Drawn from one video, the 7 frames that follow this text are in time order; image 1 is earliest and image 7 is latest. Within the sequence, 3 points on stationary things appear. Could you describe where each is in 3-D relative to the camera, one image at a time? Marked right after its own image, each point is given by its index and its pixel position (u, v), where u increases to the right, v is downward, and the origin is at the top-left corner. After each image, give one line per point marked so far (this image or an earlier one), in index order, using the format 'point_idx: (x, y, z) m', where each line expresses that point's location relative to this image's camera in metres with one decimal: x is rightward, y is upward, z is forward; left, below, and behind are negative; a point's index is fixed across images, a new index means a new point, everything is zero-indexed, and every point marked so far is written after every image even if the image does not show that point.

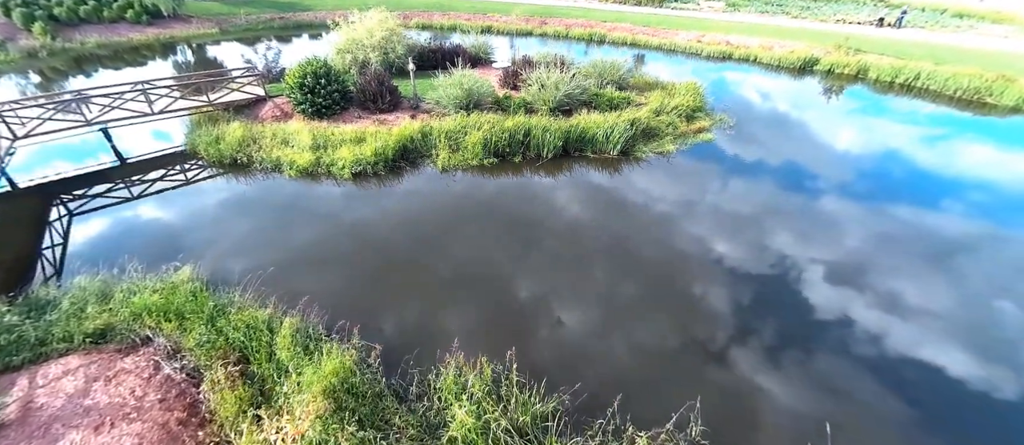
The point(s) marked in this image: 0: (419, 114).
0: (-3.0, +3.4, +12.5) m
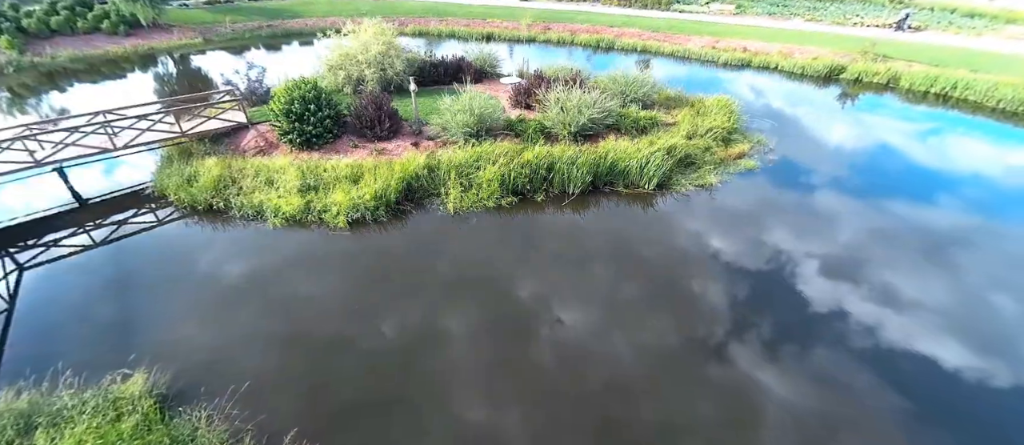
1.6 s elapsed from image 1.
0: (-2.5, +2.3, +11.0) m
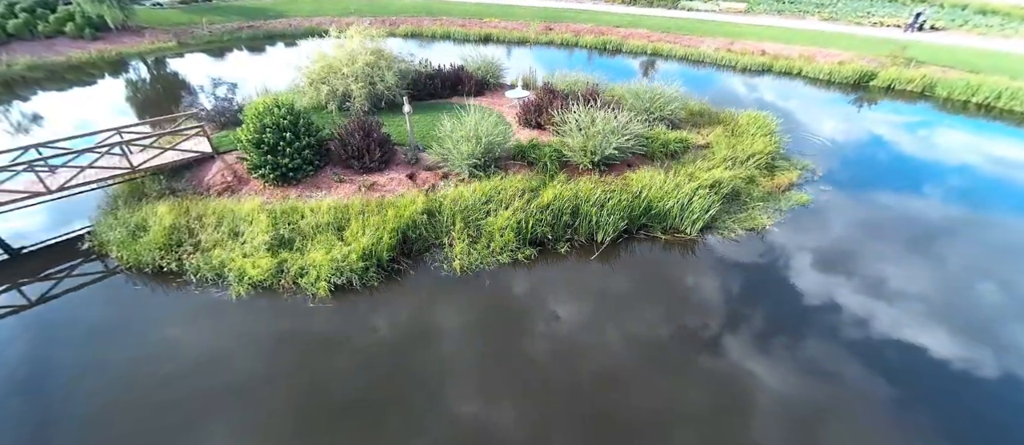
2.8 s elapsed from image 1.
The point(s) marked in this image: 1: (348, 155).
0: (-2.2, +1.2, +9.4) m
1: (-3.9, +1.6, +9.2) m
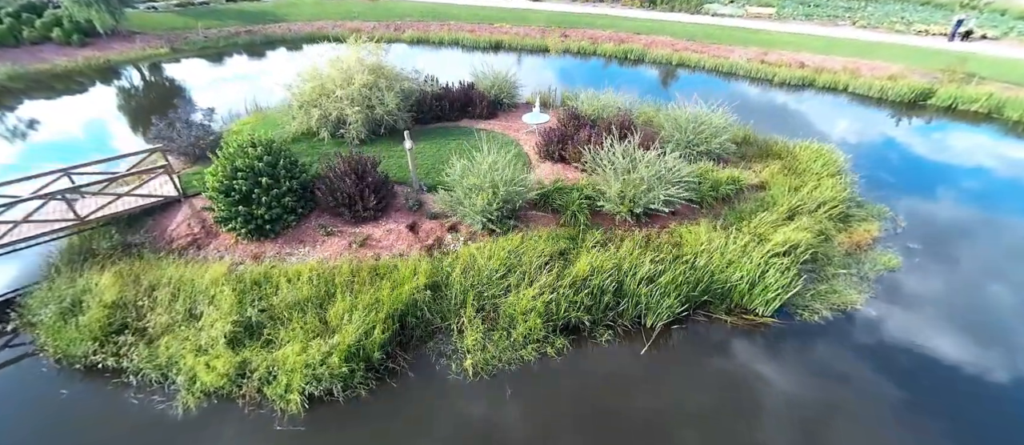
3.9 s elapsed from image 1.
0: (-1.8, 0.0, +7.9) m
1: (-3.5, +0.4, +7.7) m
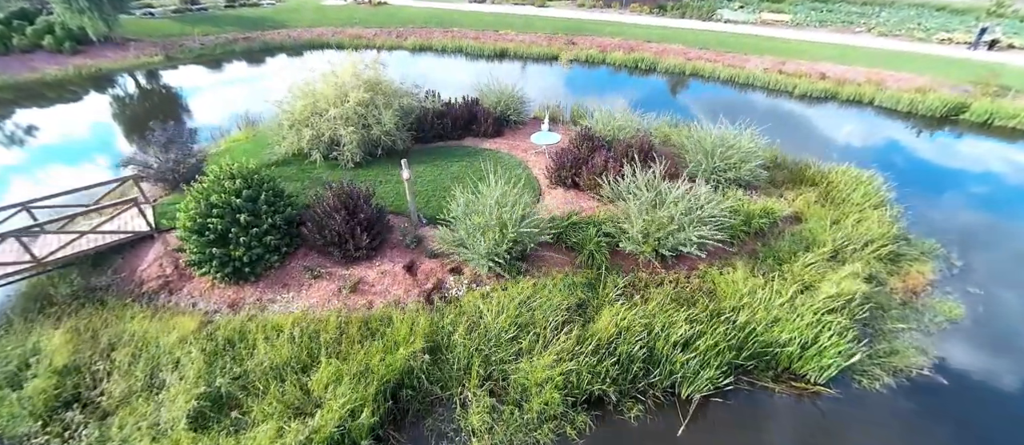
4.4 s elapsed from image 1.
0: (-1.6, -0.7, +7.0) m
1: (-3.3, -0.3, +6.9) m
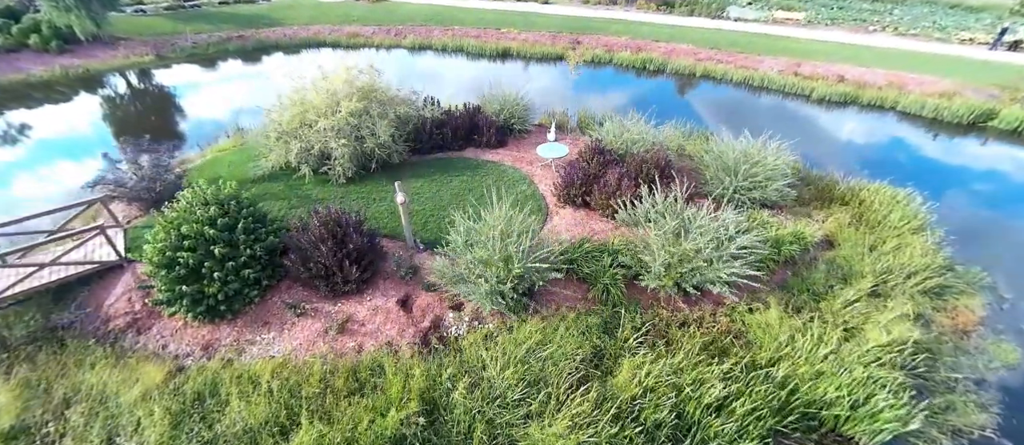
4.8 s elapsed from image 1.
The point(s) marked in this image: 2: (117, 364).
0: (-1.5, -1.2, +6.4) m
1: (-3.2, -0.8, +6.2) m
2: (-5.5, -2.0, +5.5) m
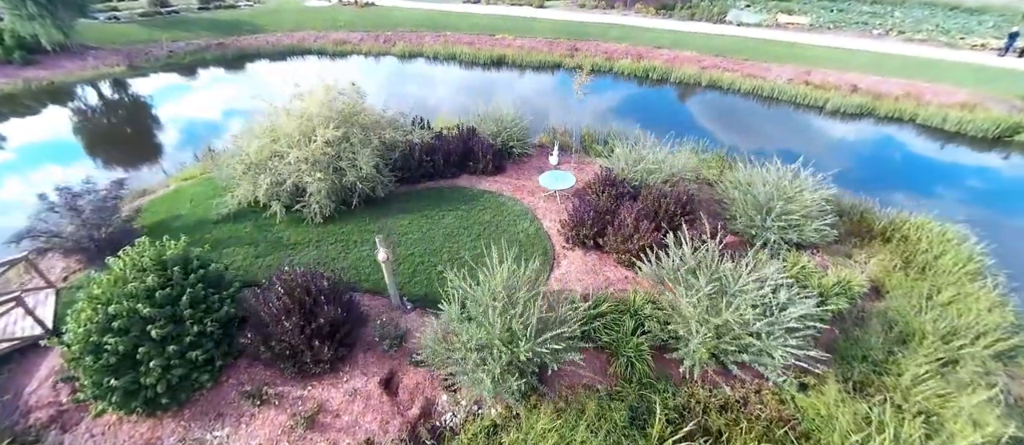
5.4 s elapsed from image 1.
0: (-1.4, -2.1, +5.3) m
1: (-3.1, -1.7, +5.1) m
2: (-5.4, -2.9, +4.4) m
